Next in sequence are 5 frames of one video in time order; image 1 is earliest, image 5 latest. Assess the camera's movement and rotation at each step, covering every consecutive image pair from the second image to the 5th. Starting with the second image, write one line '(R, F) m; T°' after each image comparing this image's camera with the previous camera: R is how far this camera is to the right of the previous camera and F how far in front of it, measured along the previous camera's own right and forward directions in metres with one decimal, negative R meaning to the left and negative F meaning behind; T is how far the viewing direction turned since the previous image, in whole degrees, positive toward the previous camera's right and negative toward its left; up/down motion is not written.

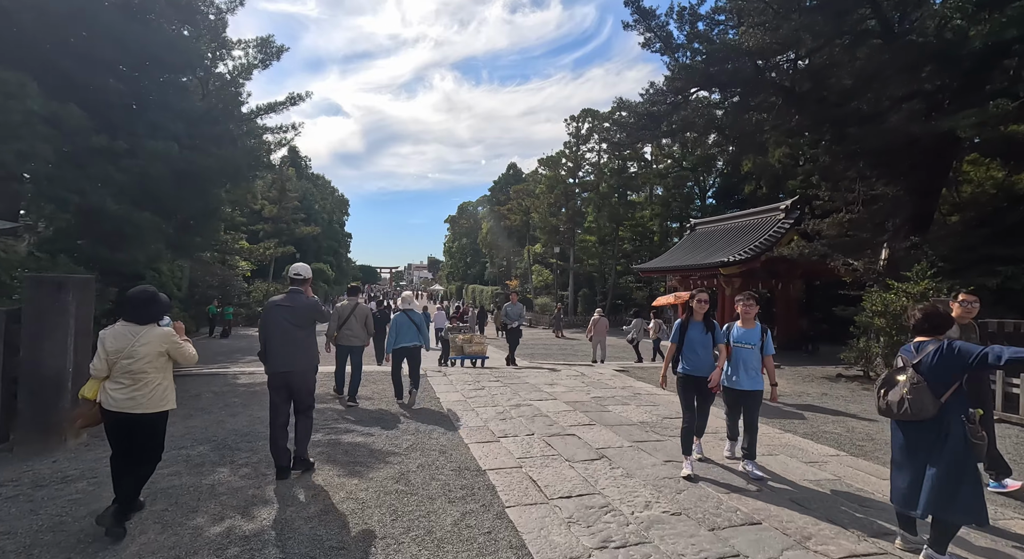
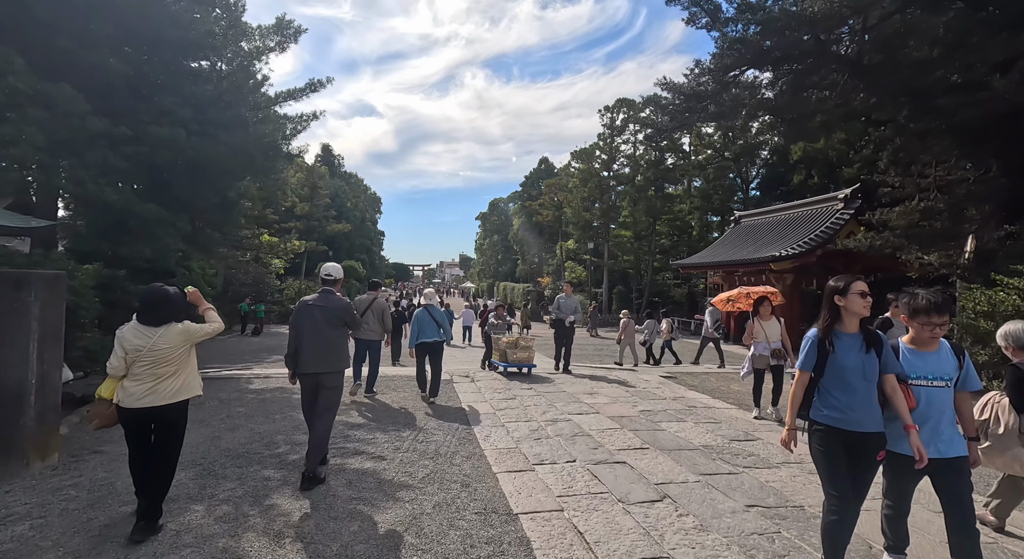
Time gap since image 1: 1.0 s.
(0.0, +0.9) m; -3°
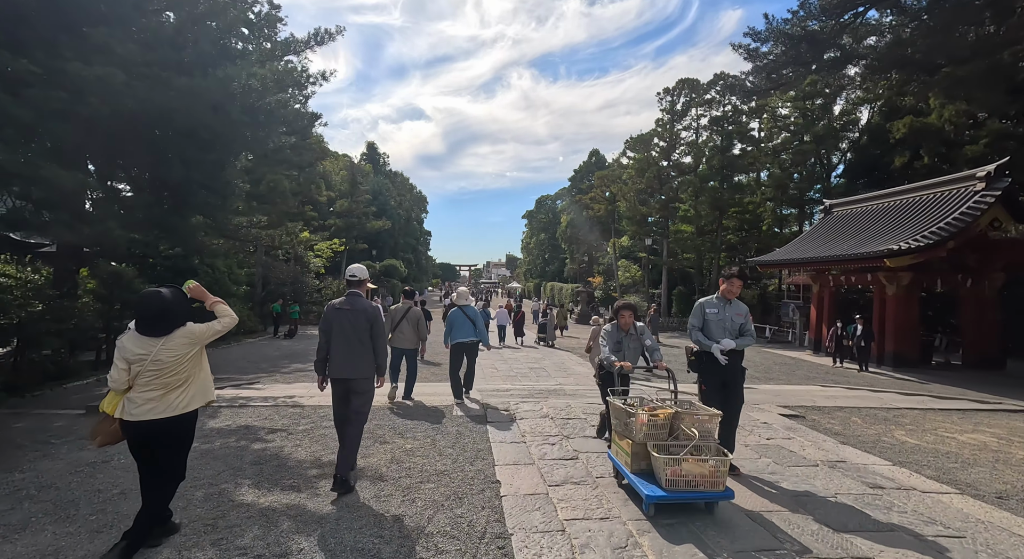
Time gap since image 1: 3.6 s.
(-0.1, +2.4) m; -5°
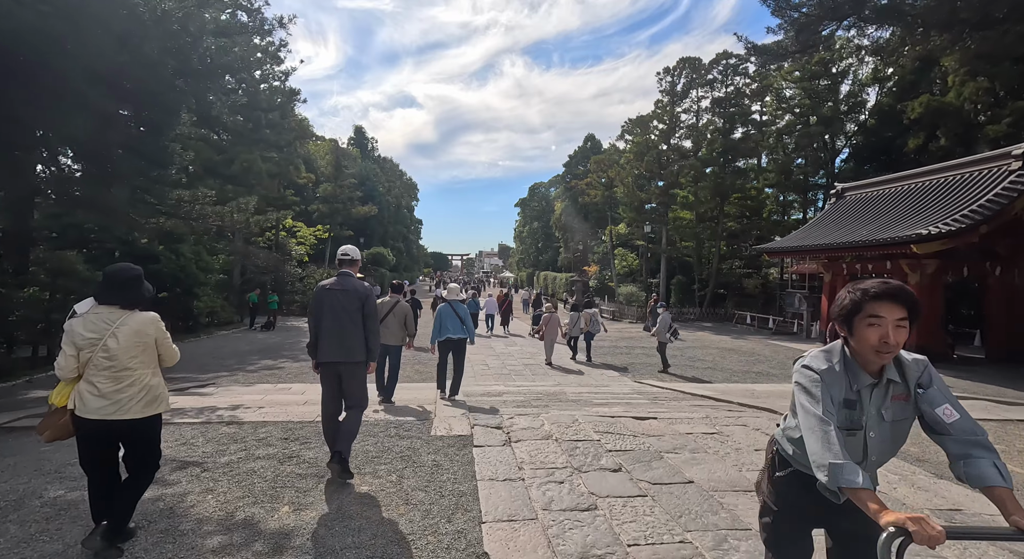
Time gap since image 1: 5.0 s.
(0.0, +1.3) m; +1°
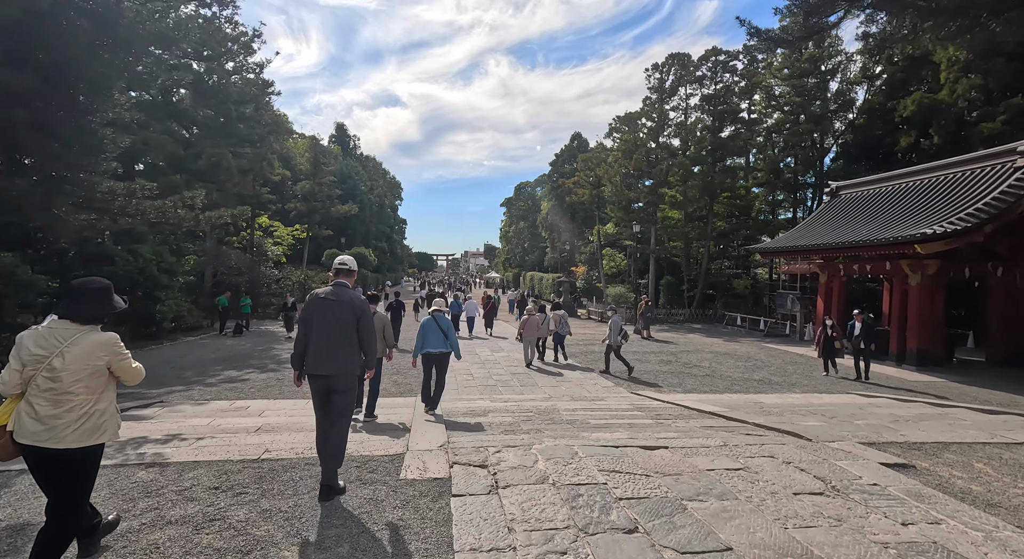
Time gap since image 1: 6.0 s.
(0.0, +0.8) m; +2°
